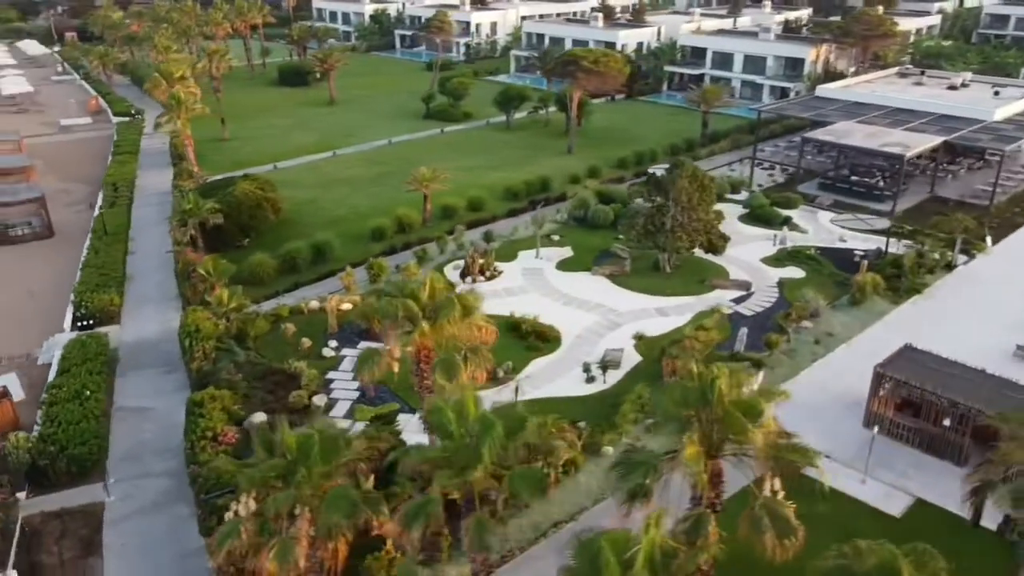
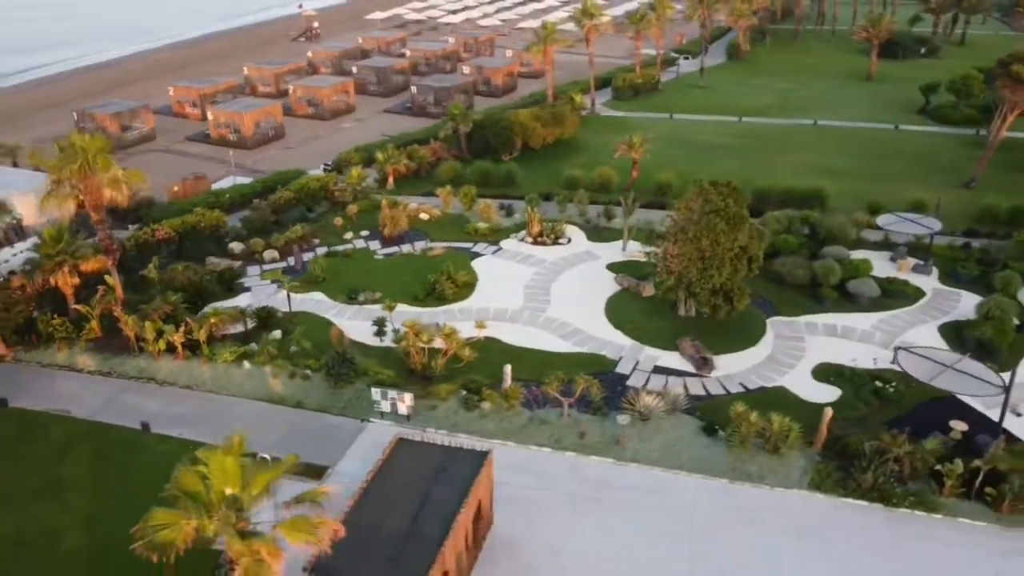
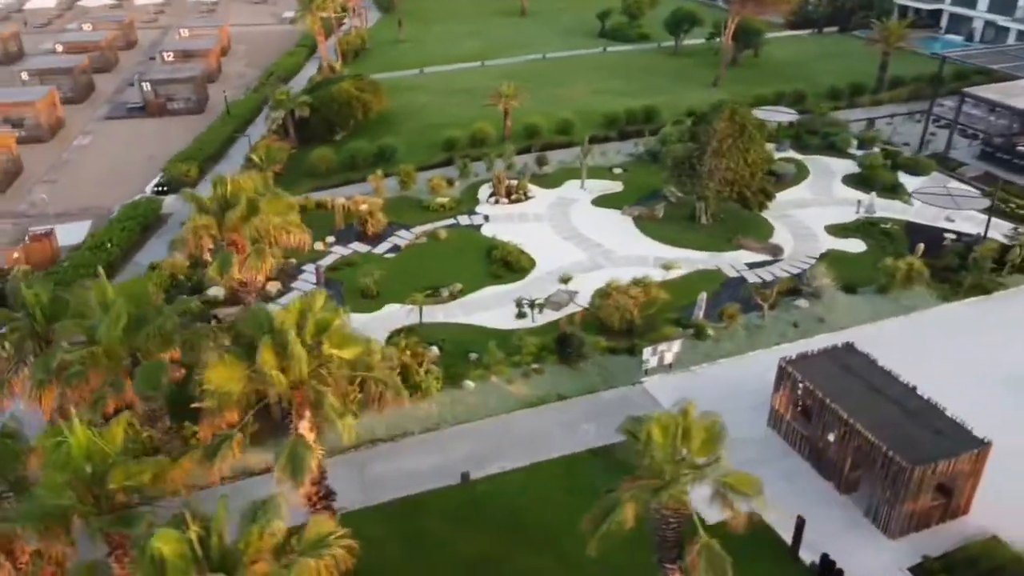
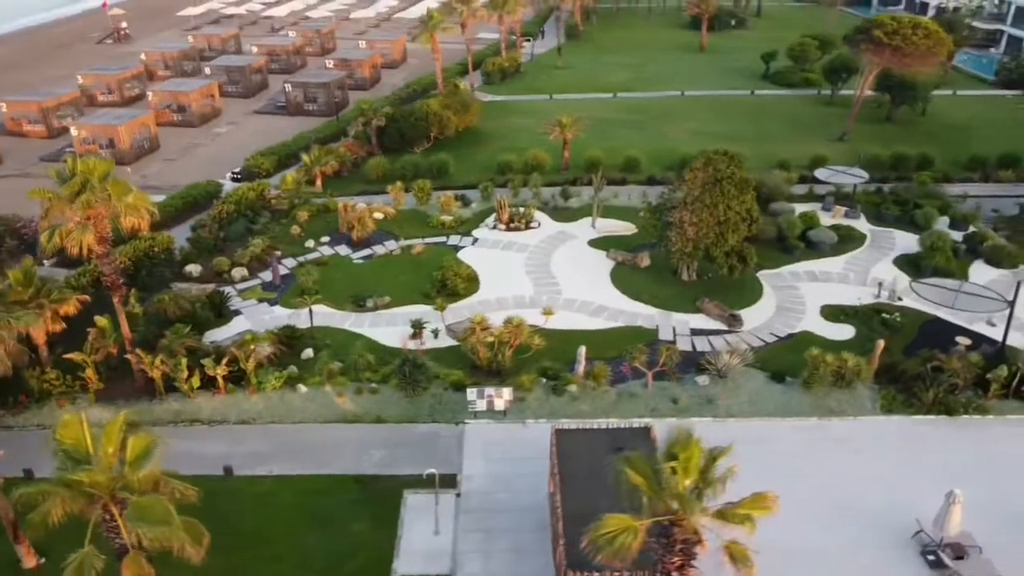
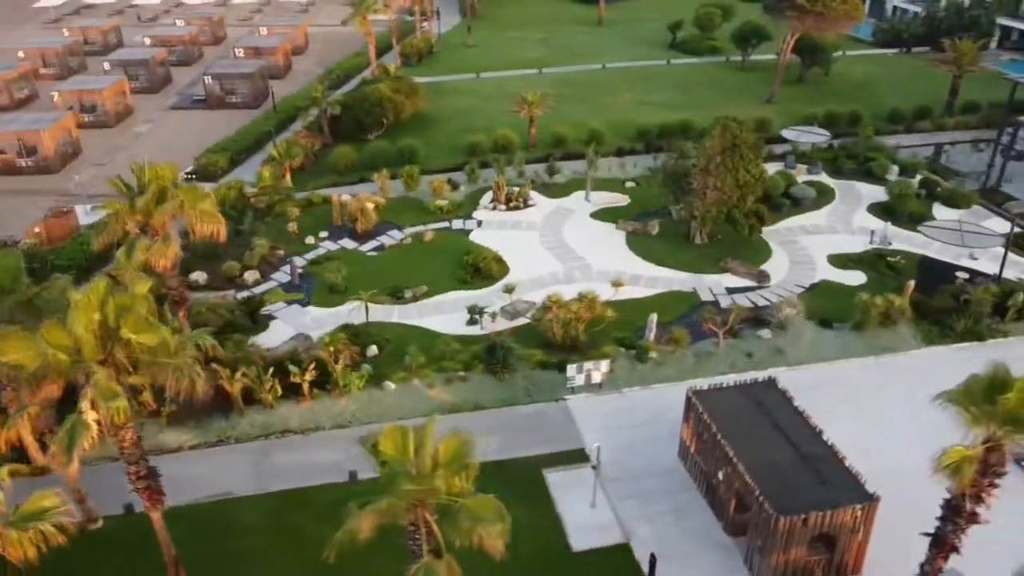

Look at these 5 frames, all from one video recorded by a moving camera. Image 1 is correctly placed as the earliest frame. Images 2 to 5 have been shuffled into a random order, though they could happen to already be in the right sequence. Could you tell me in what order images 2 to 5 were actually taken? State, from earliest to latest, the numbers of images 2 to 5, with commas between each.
3, 5, 4, 2
